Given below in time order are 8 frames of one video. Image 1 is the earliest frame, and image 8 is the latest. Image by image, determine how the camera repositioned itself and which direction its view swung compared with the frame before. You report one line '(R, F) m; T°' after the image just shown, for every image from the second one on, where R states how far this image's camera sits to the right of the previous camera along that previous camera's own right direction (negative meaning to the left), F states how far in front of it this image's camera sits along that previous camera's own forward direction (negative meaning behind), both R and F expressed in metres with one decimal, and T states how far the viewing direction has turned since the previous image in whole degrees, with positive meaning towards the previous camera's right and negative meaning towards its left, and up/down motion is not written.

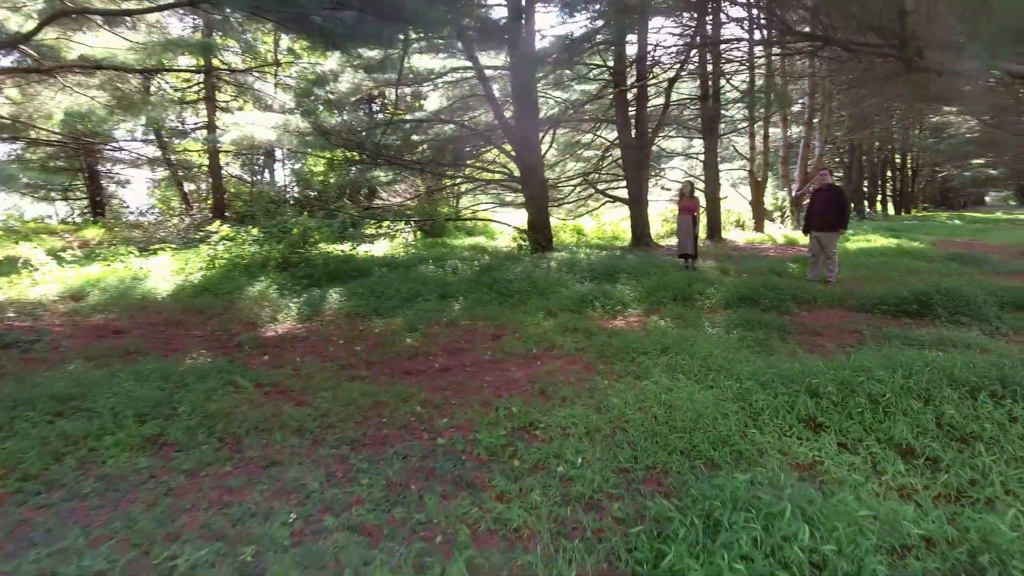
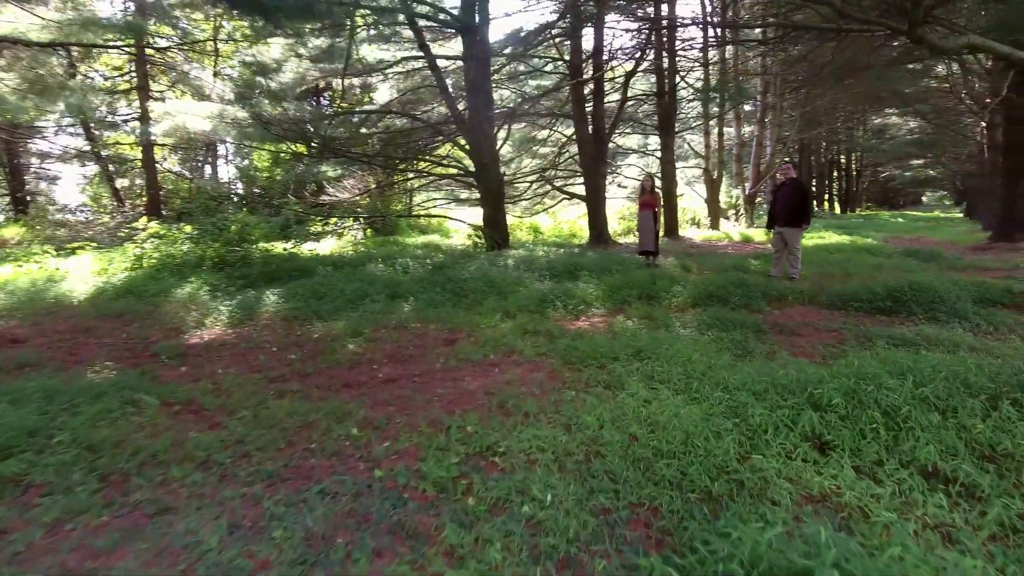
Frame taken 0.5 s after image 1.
(0.0, +0.5) m; +4°
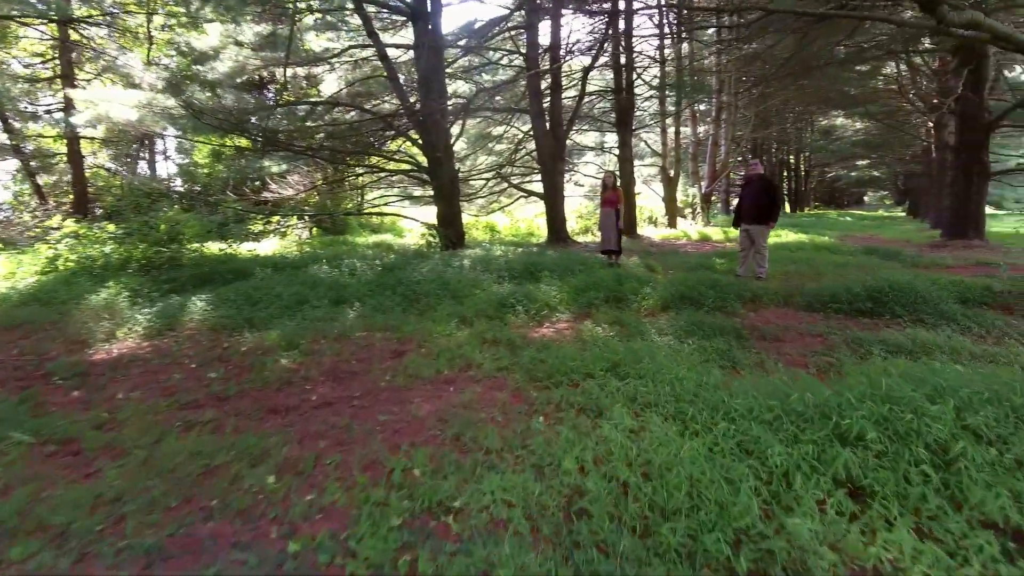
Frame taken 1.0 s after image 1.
(0.0, +0.5) m; +4°
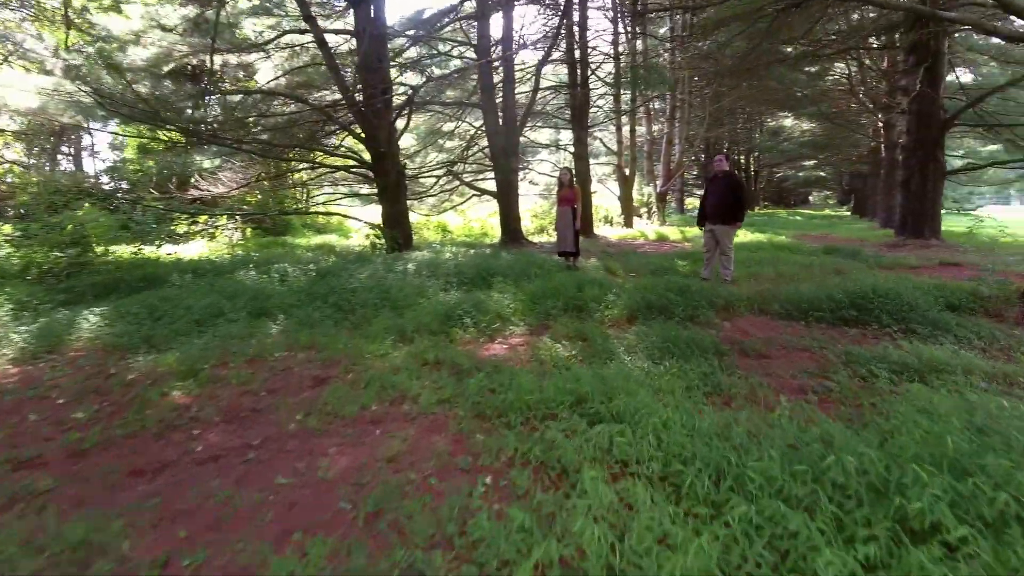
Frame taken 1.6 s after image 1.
(+0.1, +0.7) m; +4°
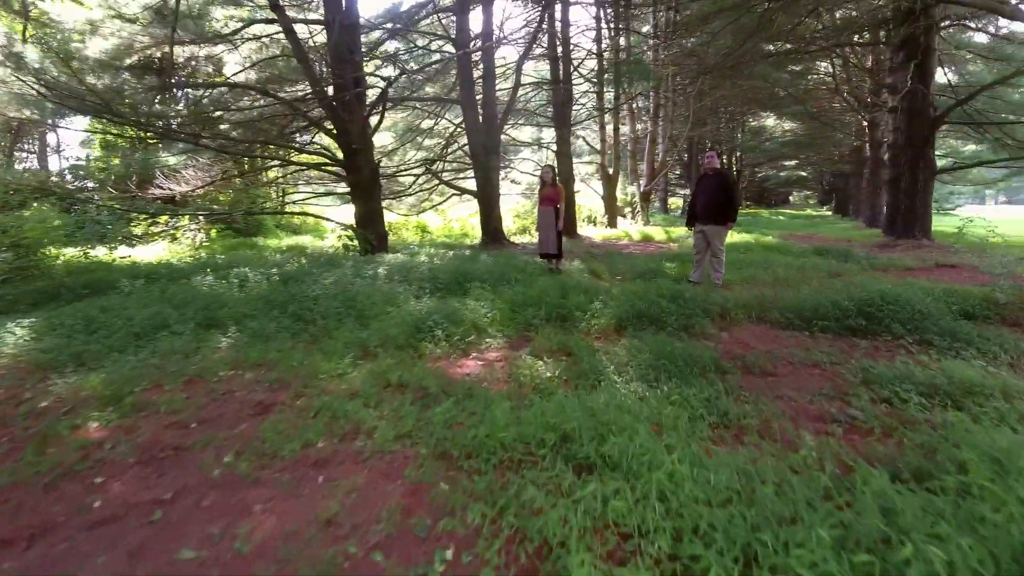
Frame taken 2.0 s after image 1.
(0.0, +0.5) m; +1°
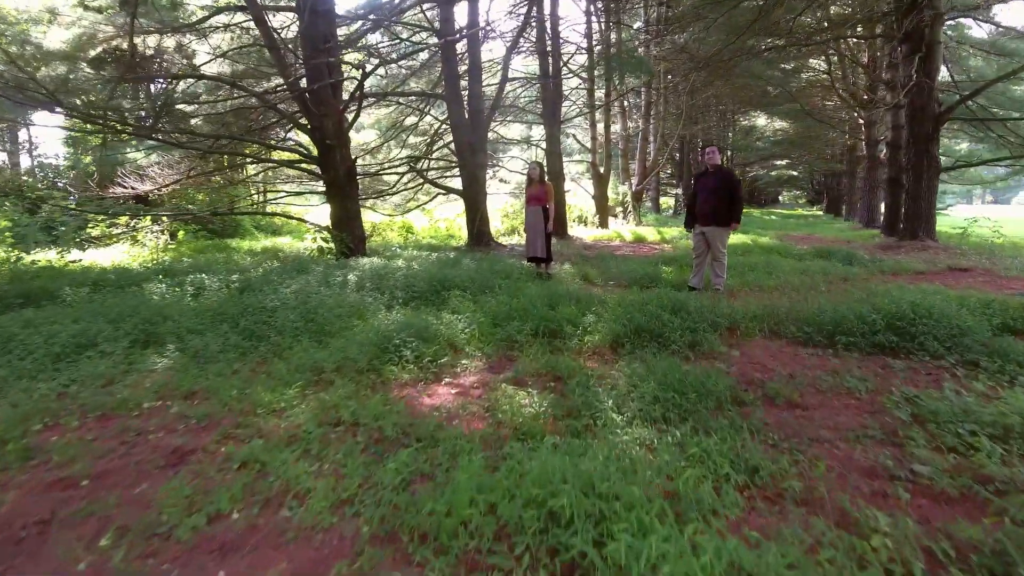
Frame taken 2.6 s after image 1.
(+0.1, +0.6) m; +1°
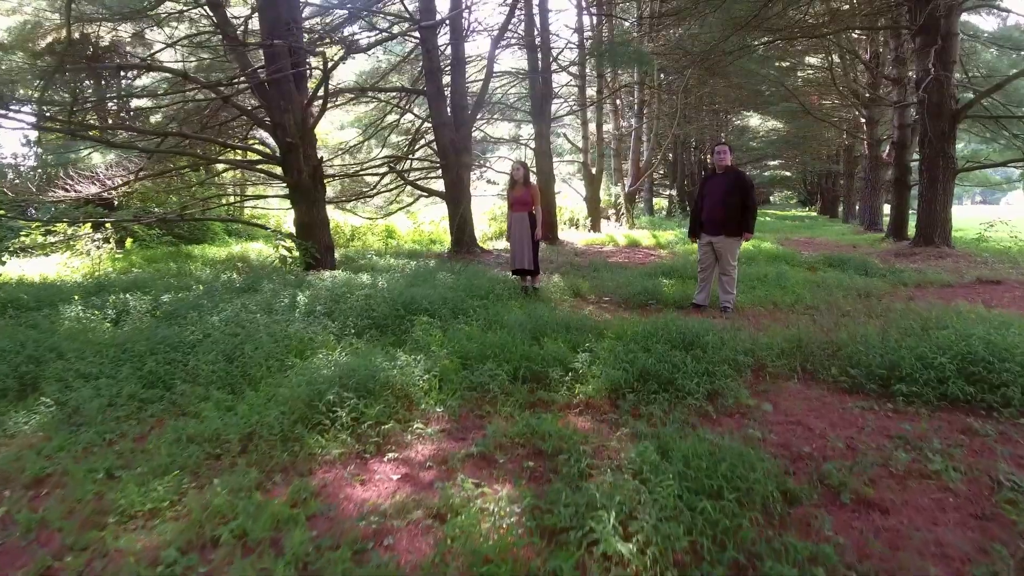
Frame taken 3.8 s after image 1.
(+0.1, +0.9) m; +1°
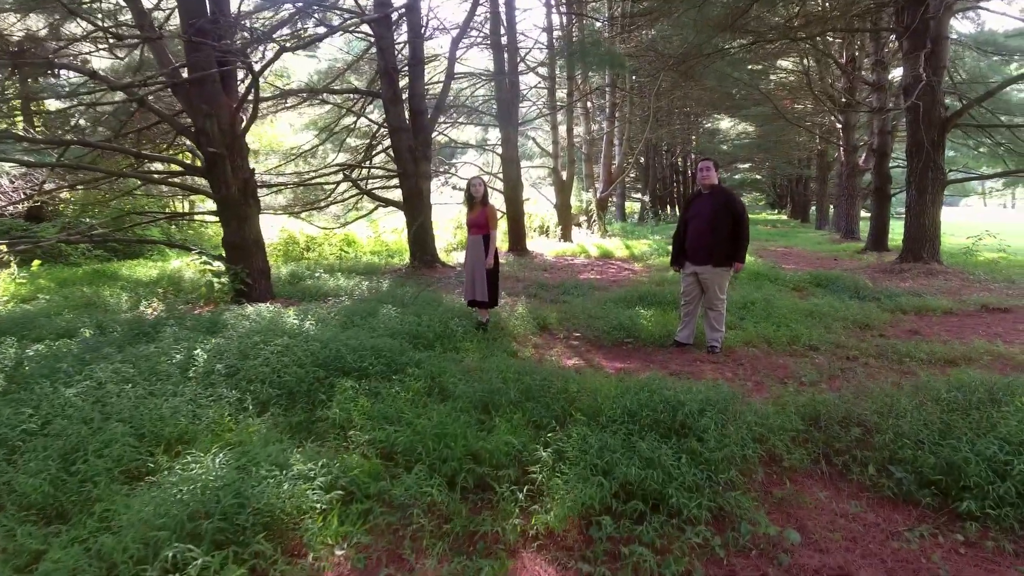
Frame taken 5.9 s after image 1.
(+0.1, +0.9) m; +2°
